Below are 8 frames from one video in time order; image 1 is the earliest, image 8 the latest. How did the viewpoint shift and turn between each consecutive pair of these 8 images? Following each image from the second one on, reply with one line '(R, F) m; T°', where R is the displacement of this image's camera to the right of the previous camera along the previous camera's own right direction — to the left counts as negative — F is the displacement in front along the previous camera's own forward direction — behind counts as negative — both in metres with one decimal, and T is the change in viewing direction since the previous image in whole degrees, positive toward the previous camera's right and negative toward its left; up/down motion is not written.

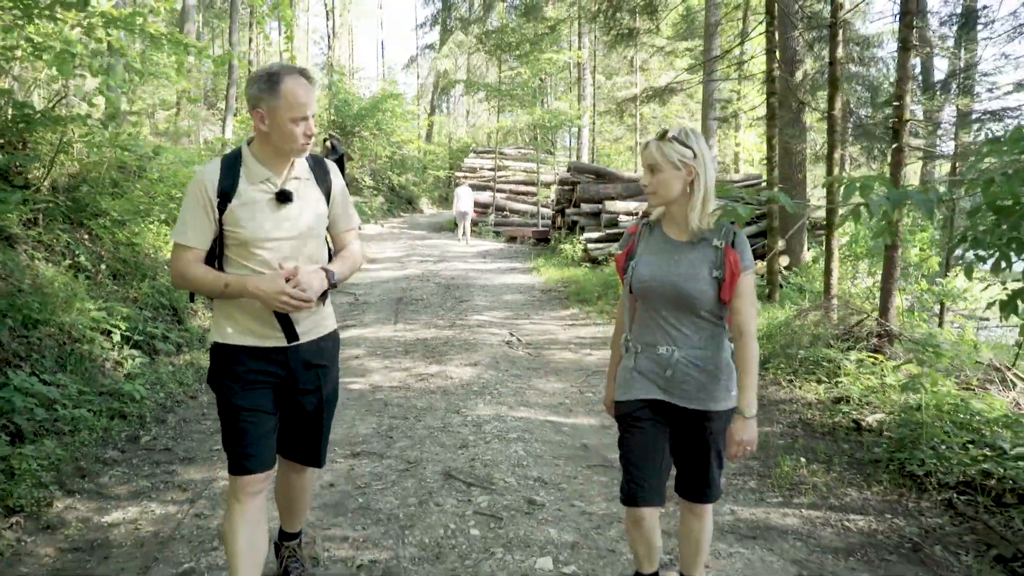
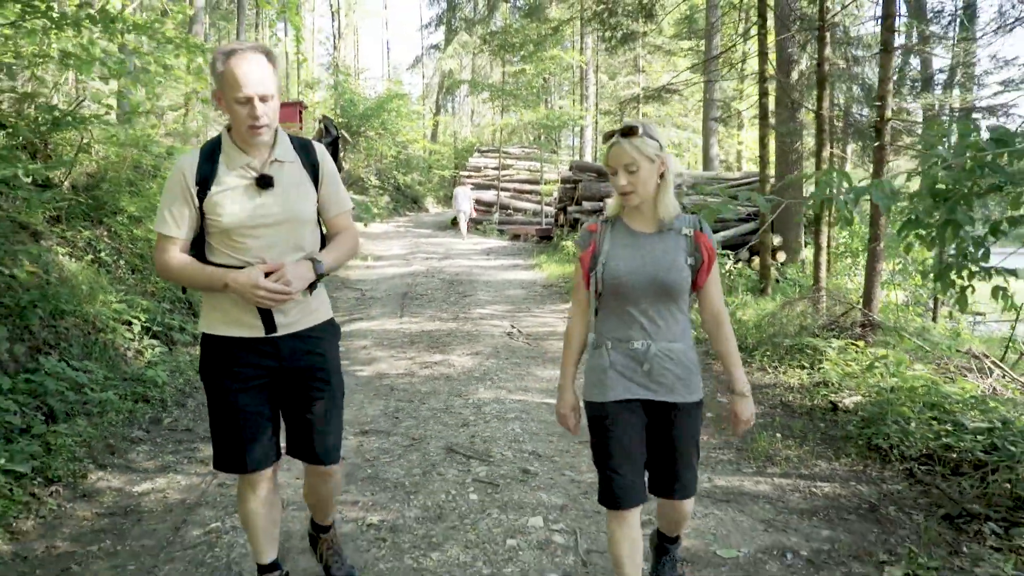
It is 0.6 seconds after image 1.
(0.0, -0.3) m; 0°
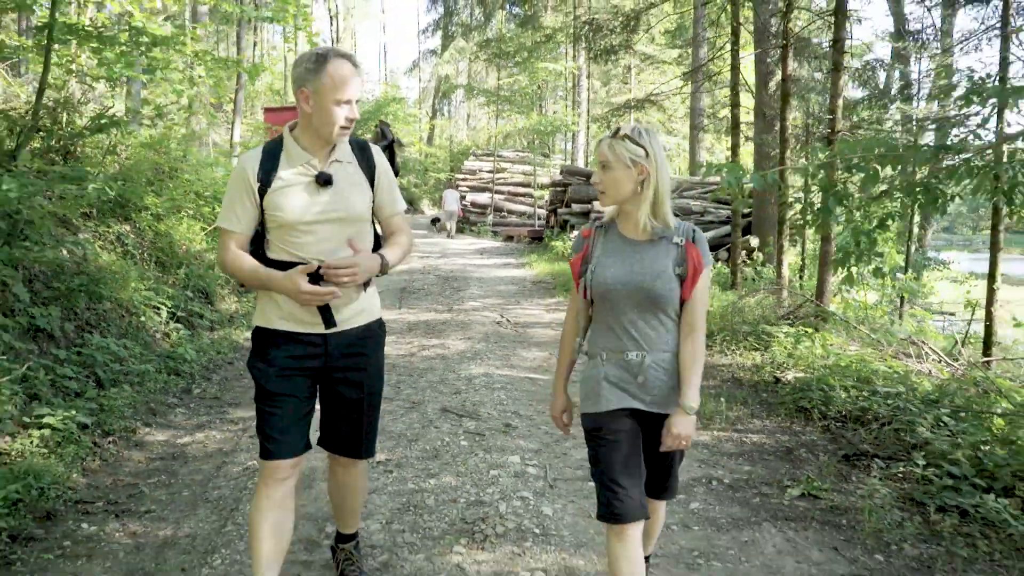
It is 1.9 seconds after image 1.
(+0.1, -0.8) m; 0°
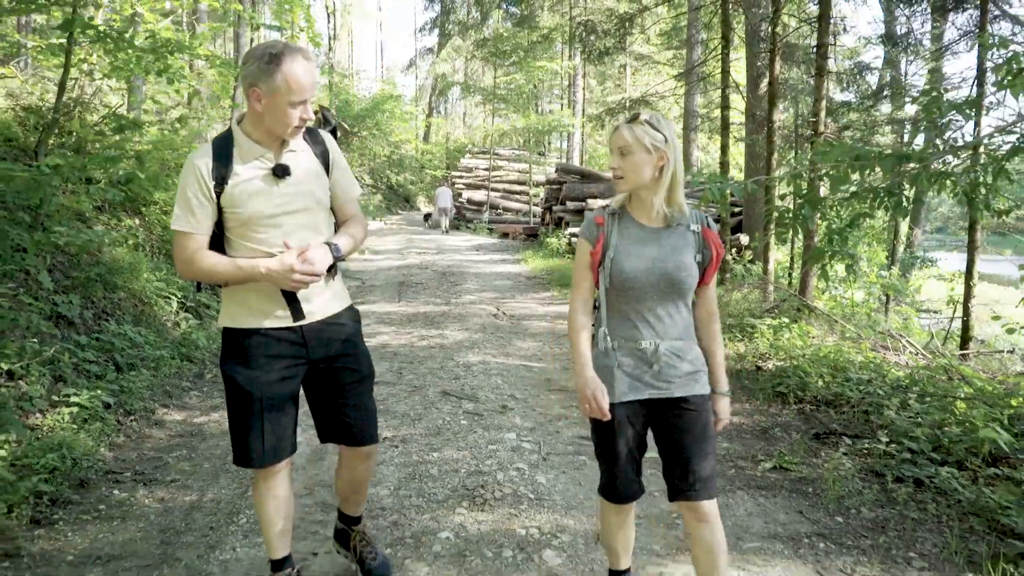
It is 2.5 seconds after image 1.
(0.0, -0.3) m; 0°
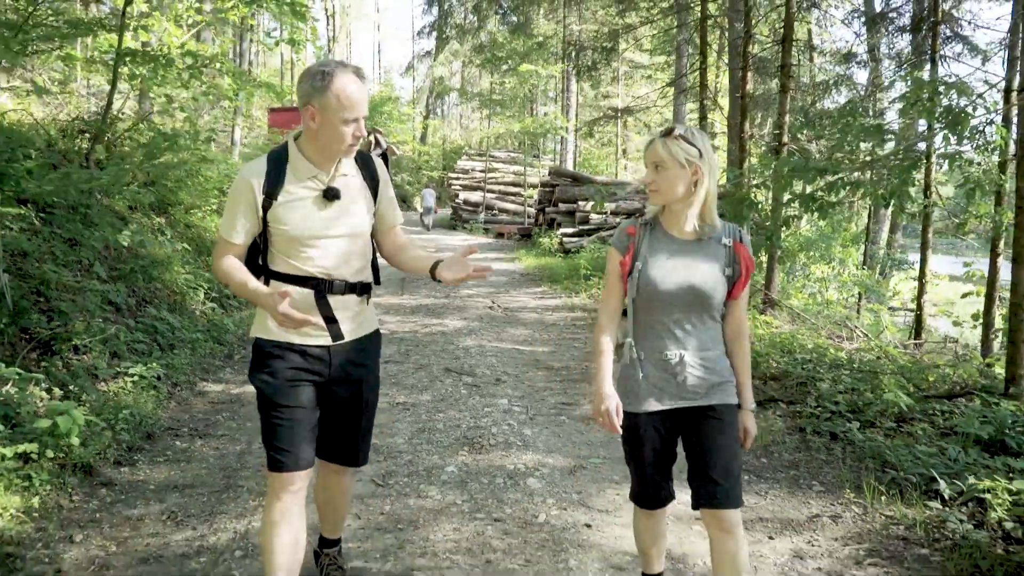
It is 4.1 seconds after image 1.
(0.0, -0.9) m; 0°
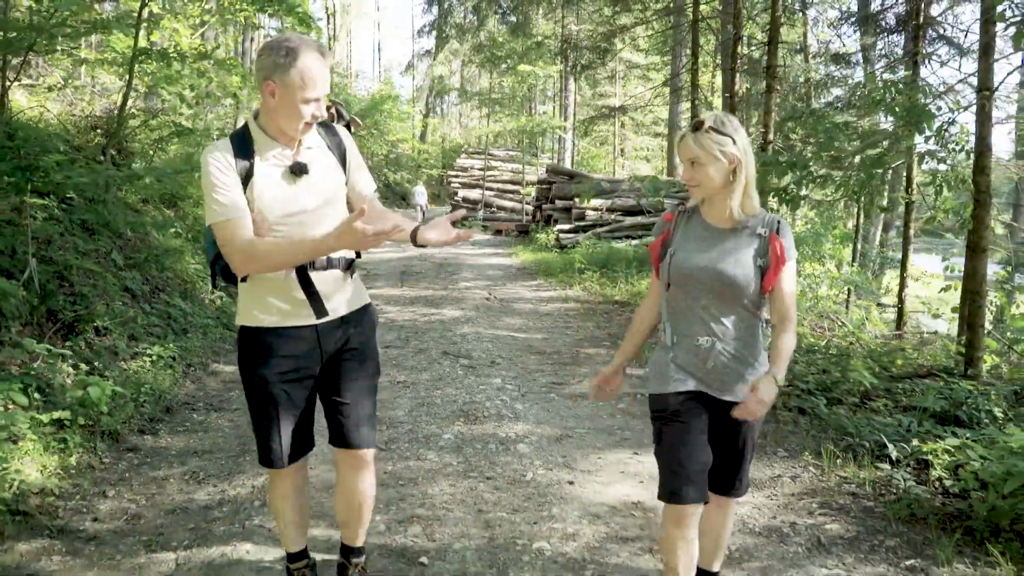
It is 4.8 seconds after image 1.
(0.0, -0.4) m; 0°
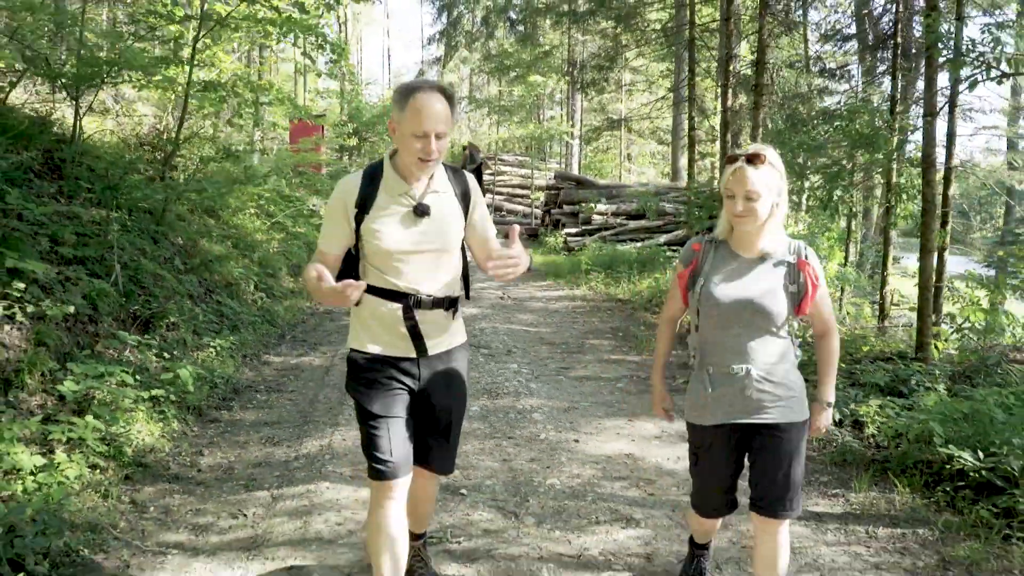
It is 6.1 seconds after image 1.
(0.0, -0.9) m; -1°
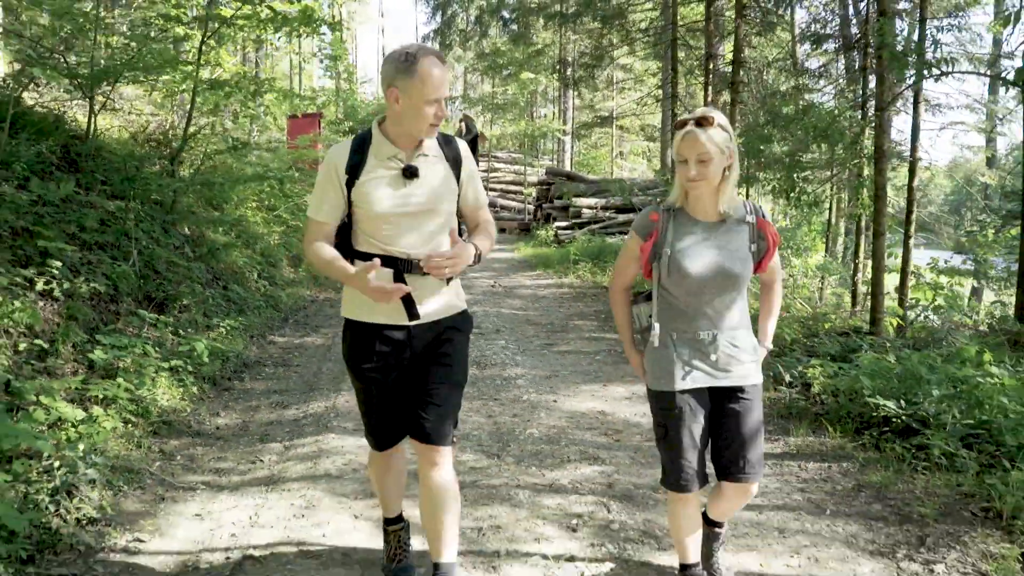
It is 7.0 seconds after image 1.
(+0.1, -0.6) m; 0°
